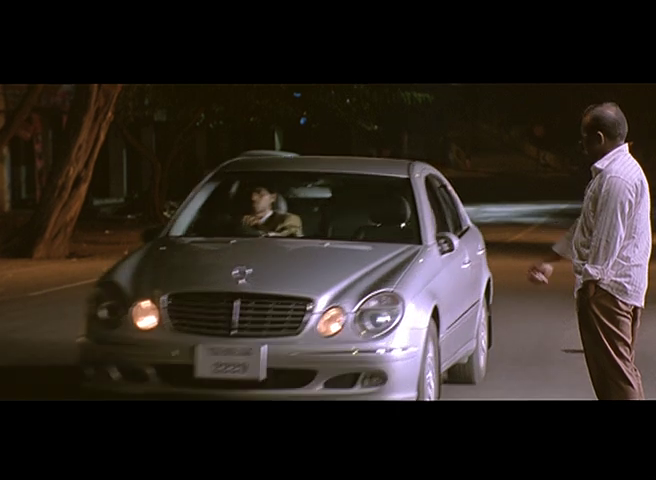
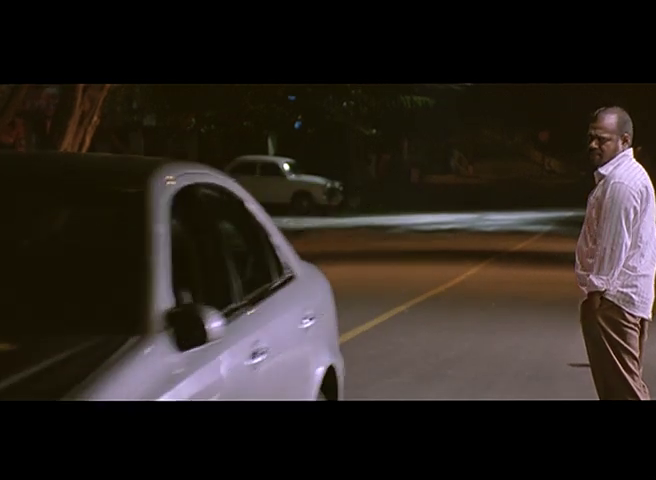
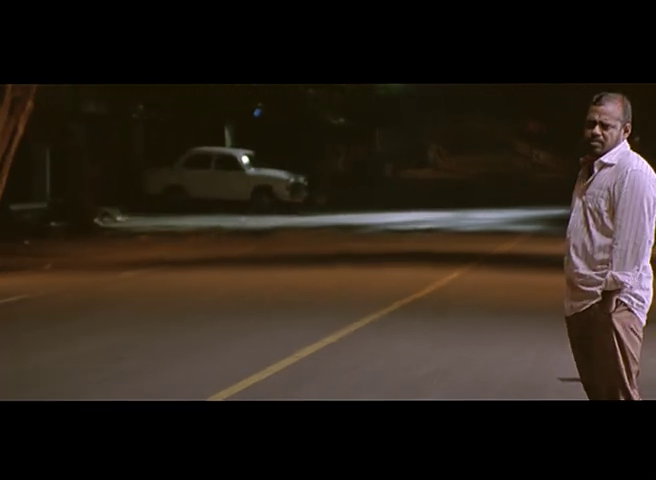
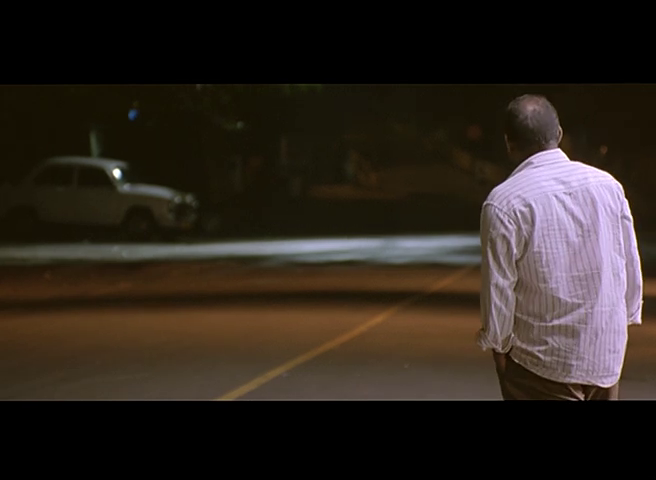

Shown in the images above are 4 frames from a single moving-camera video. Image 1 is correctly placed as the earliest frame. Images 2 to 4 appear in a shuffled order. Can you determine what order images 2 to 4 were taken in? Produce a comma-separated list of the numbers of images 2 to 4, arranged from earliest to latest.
2, 3, 4
